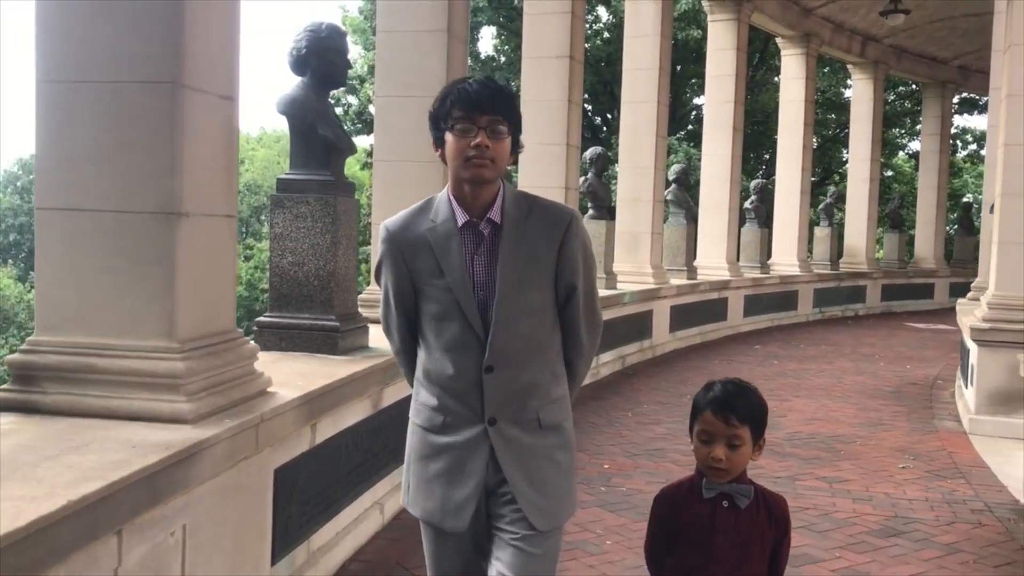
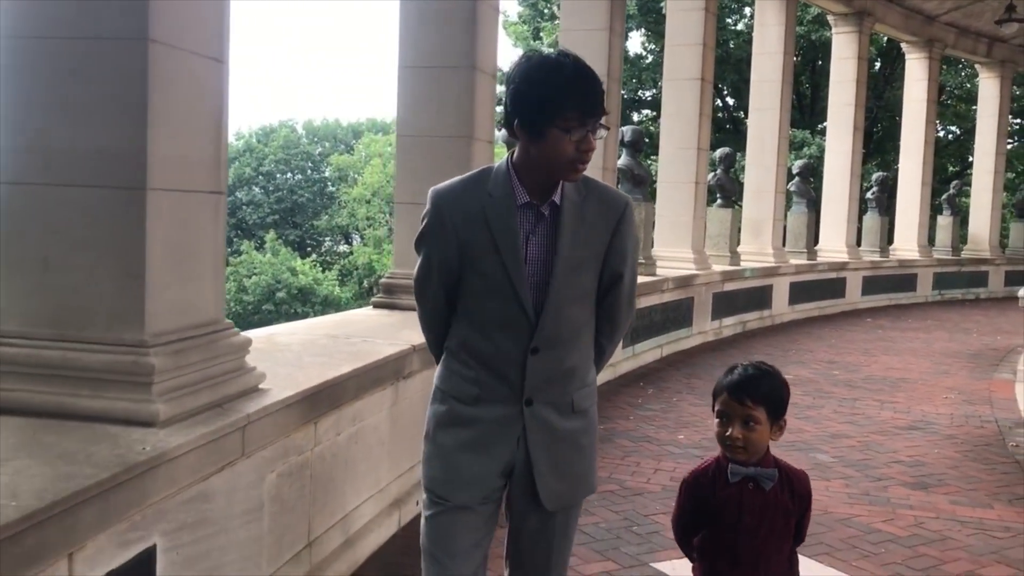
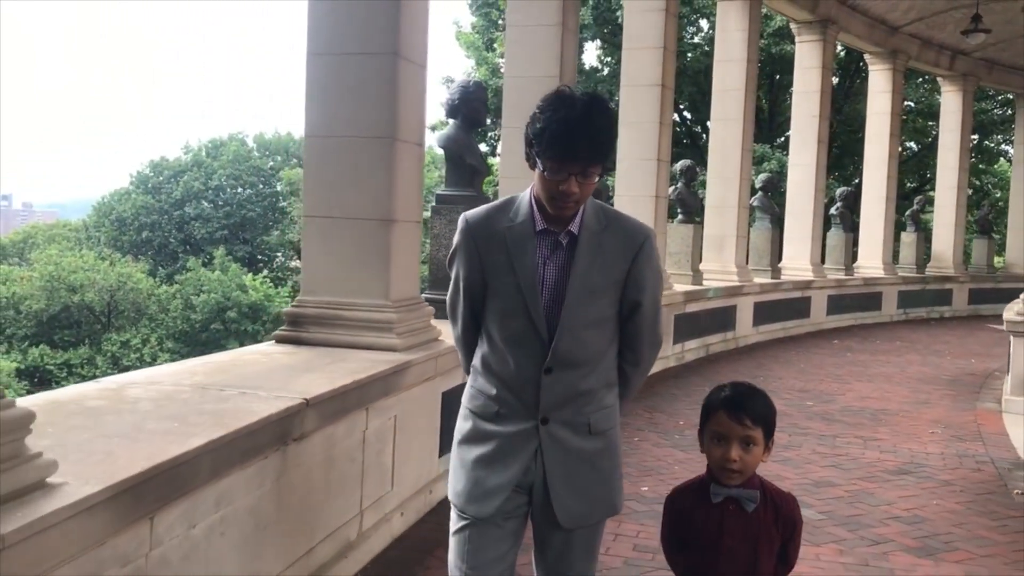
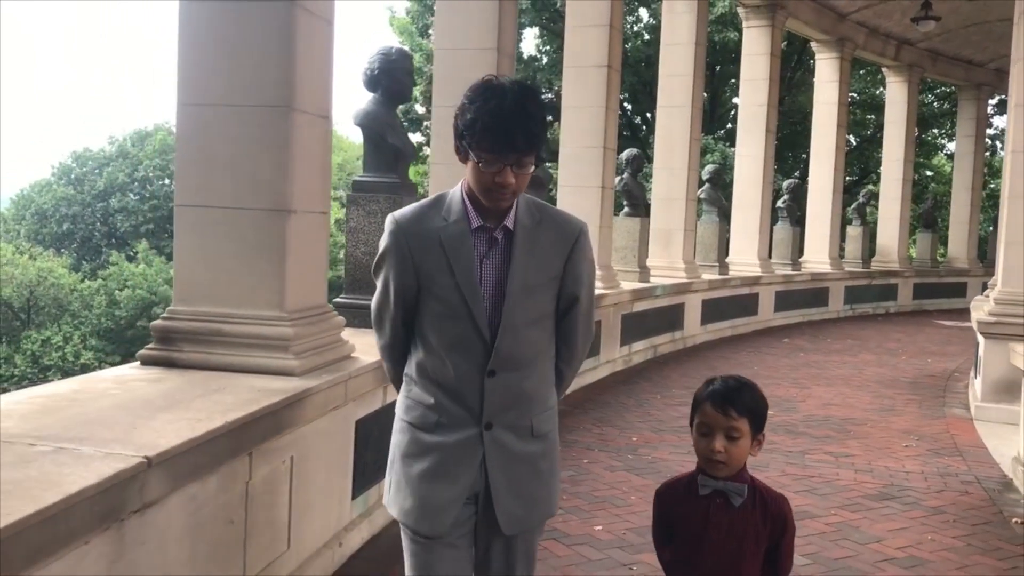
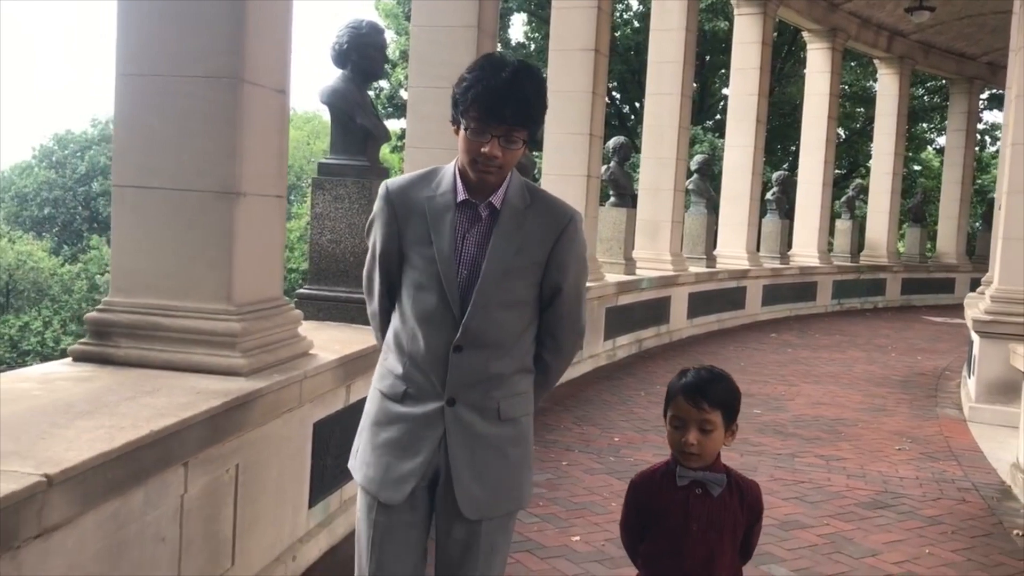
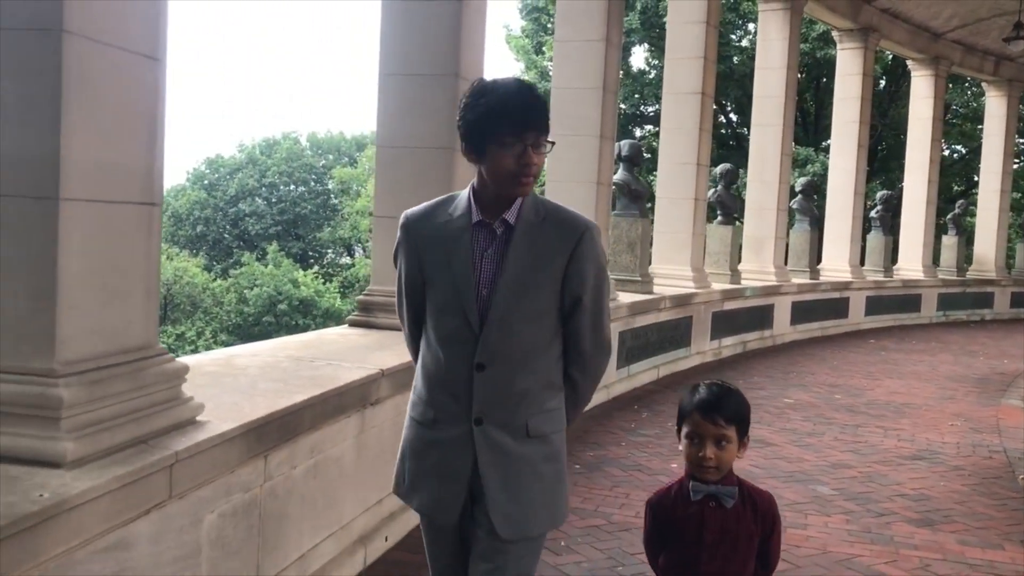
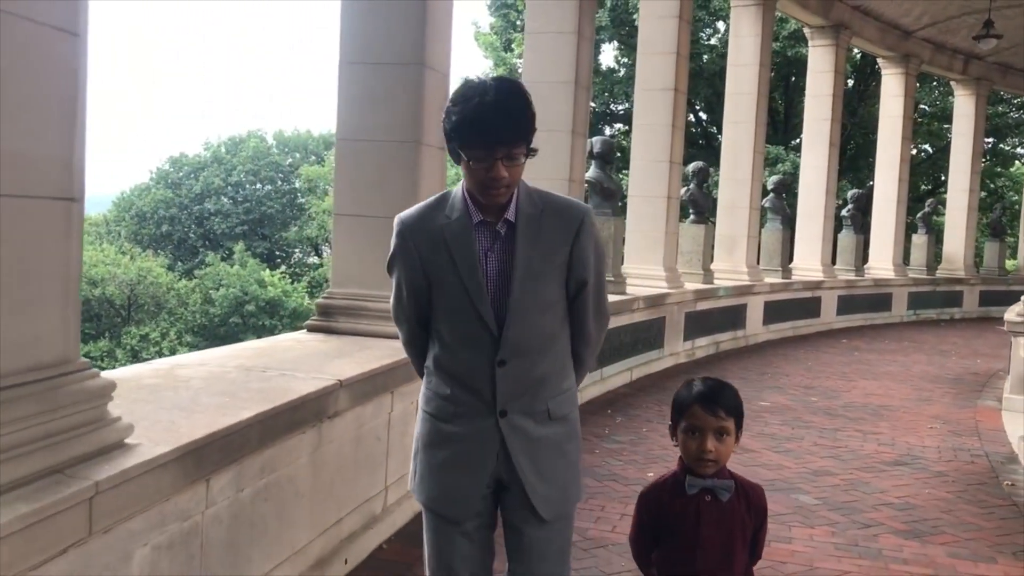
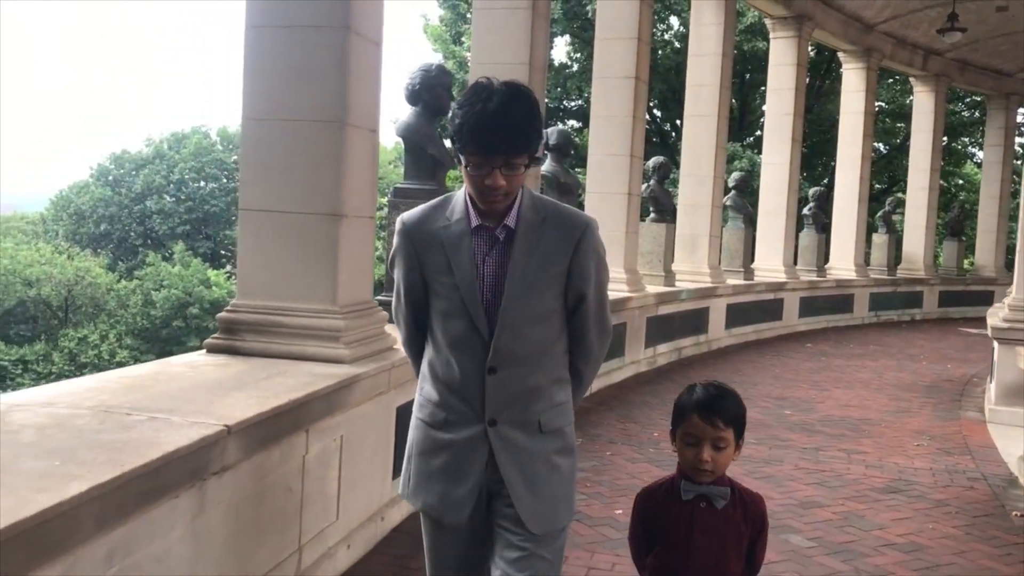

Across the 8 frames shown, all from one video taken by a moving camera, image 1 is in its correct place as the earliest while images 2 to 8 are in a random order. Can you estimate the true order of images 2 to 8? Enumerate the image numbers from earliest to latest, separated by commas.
5, 4, 8, 3, 7, 6, 2
